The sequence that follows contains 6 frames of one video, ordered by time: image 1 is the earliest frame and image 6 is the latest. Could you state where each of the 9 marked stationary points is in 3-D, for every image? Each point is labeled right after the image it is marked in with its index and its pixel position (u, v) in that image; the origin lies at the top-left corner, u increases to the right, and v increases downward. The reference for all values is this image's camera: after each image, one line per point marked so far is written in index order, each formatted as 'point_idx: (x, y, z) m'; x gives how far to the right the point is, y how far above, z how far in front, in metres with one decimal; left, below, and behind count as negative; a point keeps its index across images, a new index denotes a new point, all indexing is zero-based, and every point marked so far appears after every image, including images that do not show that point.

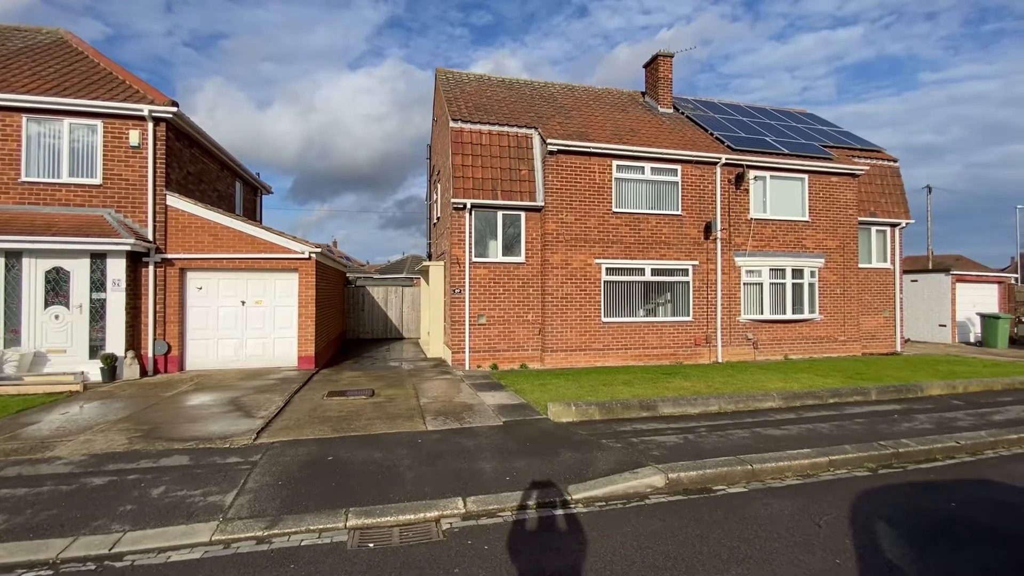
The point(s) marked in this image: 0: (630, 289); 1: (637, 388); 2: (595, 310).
0: (+3.2, 0.0, +13.1) m
1: (+2.4, -1.9, +9.0) m
2: (+2.2, -0.6, +12.7) m
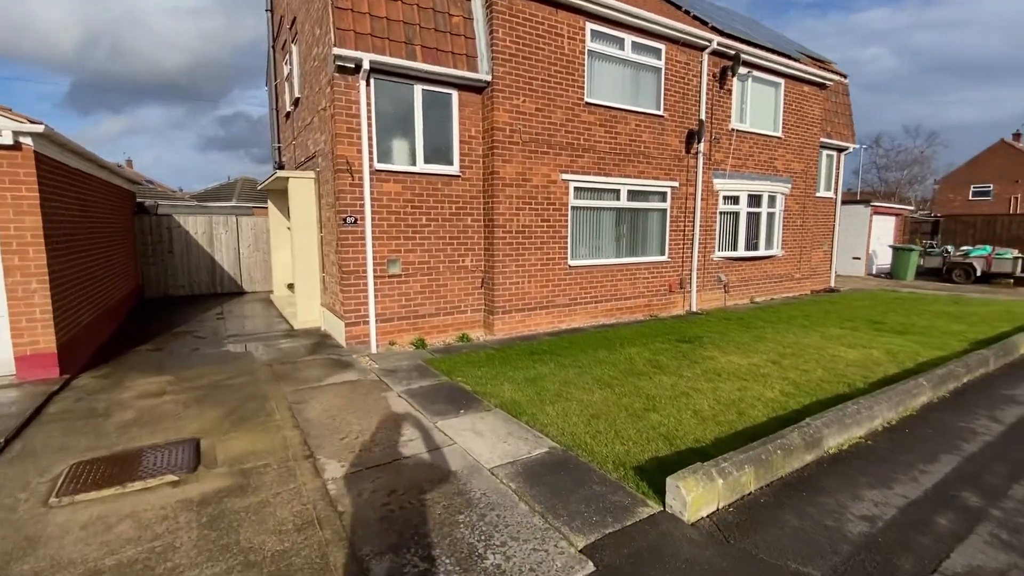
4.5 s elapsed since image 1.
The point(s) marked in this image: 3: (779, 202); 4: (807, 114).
0: (+1.8, +1.3, +9.3) m
1: (+2.1, -1.1, +5.5) m
2: (+0.9, +0.7, +8.8) m
3: (+6.8, +2.2, +12.2) m
4: (+7.7, +4.6, +12.7) m
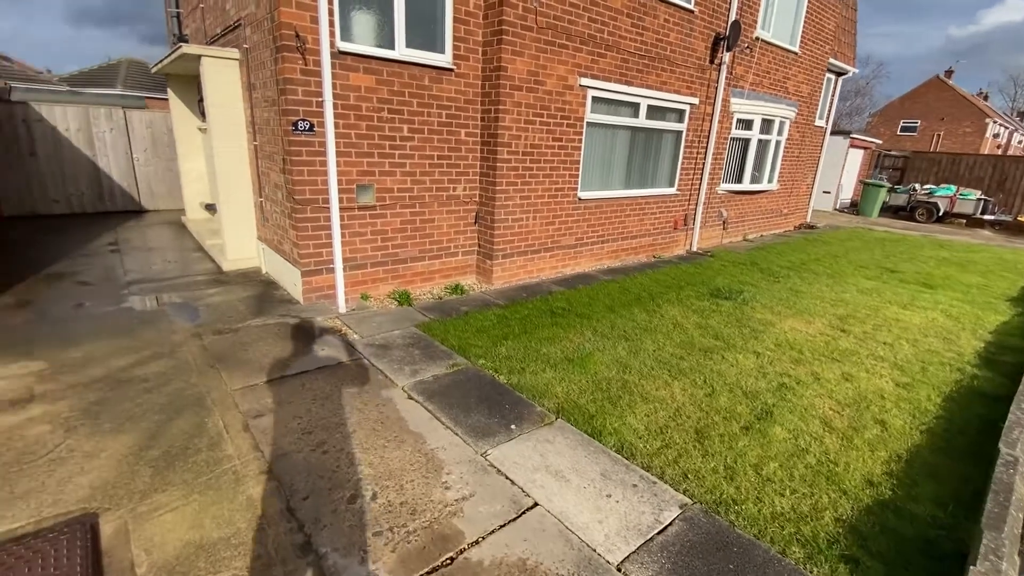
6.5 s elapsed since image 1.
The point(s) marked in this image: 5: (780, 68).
0: (+1.7, +2.3, +7.7) m
1: (+2.5, -0.7, +4.4) m
2: (+0.9, +1.6, +7.1) m
3: (+6.3, +3.6, +11.1) m
4: (+7.2, +6.0, +11.2) m
5: (+5.7, +4.7, +10.4) m
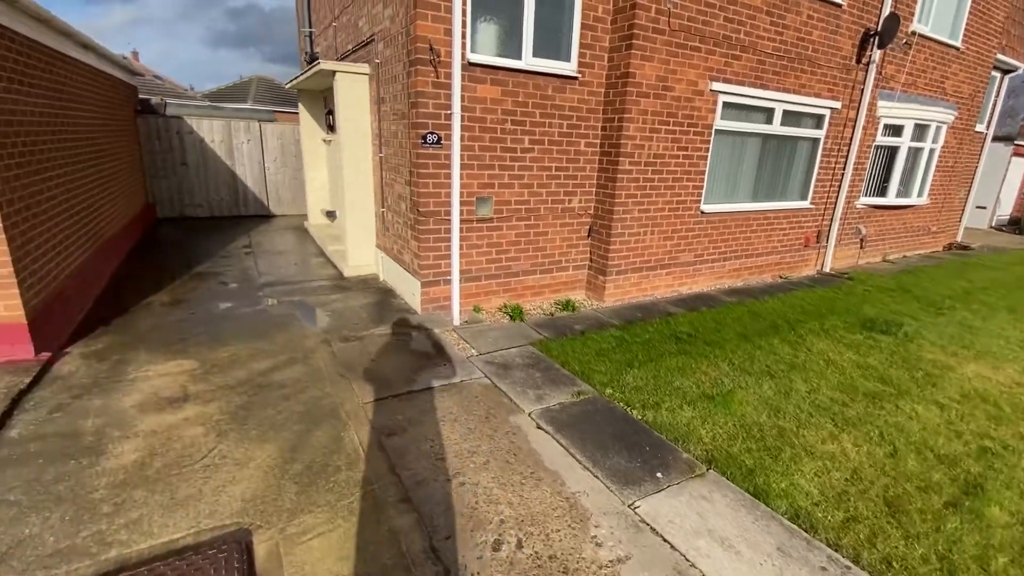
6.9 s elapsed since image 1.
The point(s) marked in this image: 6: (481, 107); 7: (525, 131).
0: (+3.4, +2.0, +7.0) m
1: (+3.5, -1.0, +3.6) m
2: (+2.5, +1.3, +6.6) m
3: (+8.5, +3.0, +9.6) m
4: (+9.6, +5.4, +9.6) m
5: (+8.0, +4.2, +9.0) m
6: (-0.3, +1.9, +5.2) m
7: (+0.1, +1.8, +5.5) m
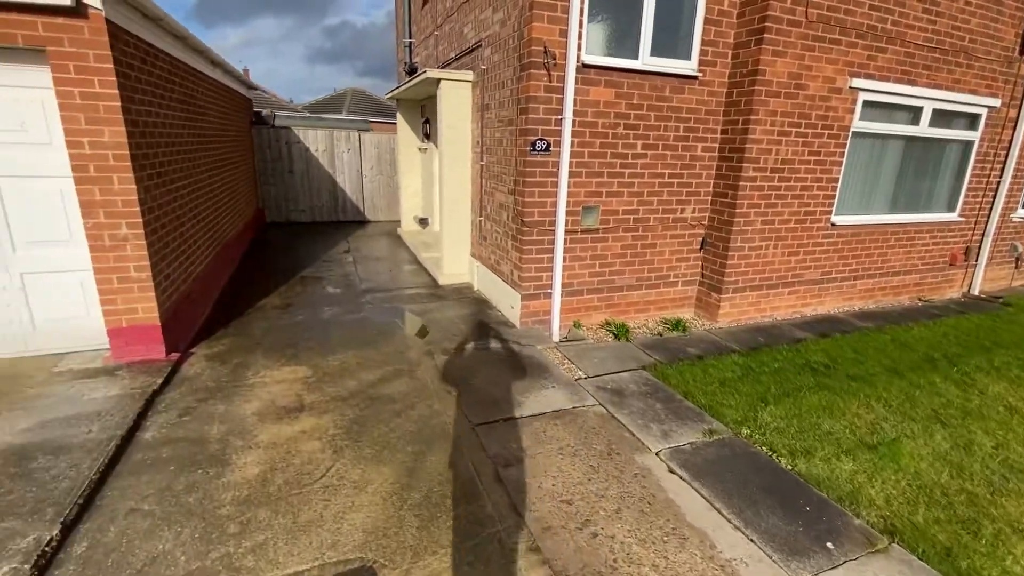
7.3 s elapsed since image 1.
0: (+4.8, +1.7, +6.1) m
1: (+4.3, -1.3, +2.8) m
2: (+3.8, +1.1, +5.9) m
3: (+10.3, +2.5, +8.0) m
4: (+11.4, +4.8, +7.9) m
5: (+9.7, +3.7, +7.5) m
6: (+0.8, +1.8, +4.9) m
7: (+1.3, +1.6, +5.1) m
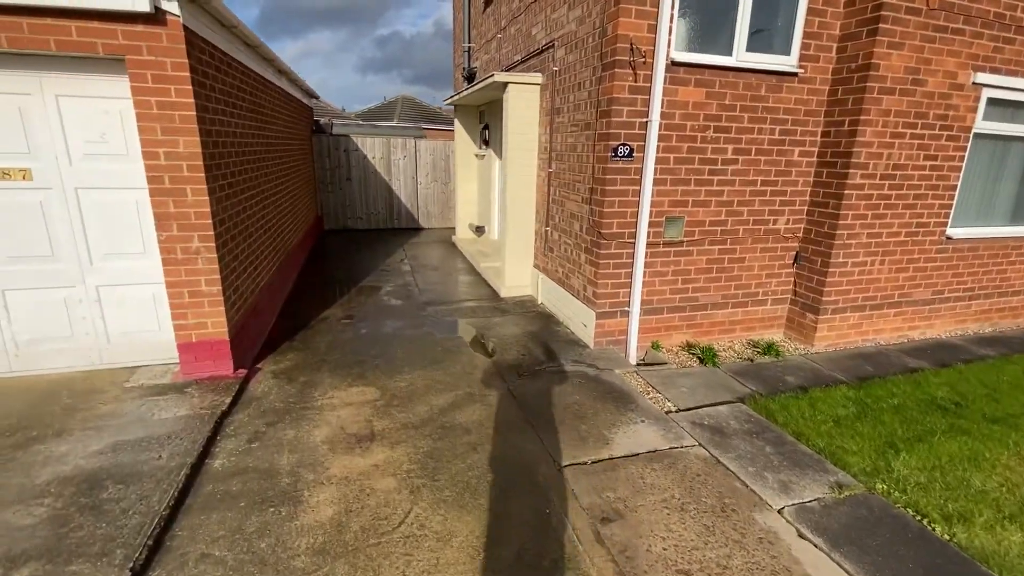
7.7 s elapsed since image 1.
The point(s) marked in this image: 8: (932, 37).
0: (+5.6, +1.5, +5.4) m
1: (+4.8, -1.5, +2.0) m
2: (+4.6, +0.8, +5.2) m
3: (+11.2, +2.2, +6.8) m
4: (+12.4, +4.5, +6.6) m
5: (+10.6, +3.3, +6.3) m
6: (+1.5, +1.6, +4.4) m
7: (+2.1, +1.4, +4.6) m
8: (+4.0, +2.4, +4.6) m
